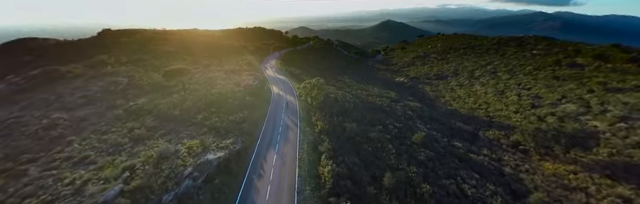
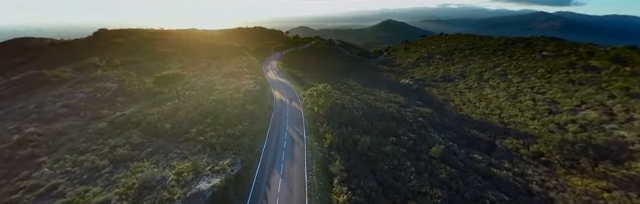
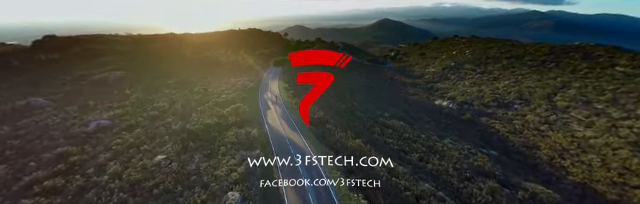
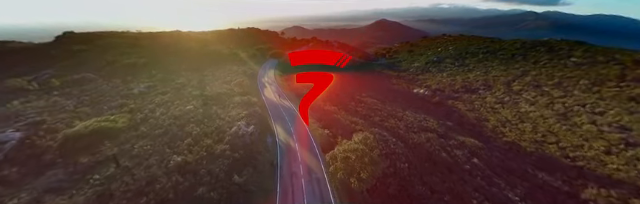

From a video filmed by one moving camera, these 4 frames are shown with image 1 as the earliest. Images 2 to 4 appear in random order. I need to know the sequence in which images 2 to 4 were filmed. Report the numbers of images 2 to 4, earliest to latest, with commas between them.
2, 4, 3
